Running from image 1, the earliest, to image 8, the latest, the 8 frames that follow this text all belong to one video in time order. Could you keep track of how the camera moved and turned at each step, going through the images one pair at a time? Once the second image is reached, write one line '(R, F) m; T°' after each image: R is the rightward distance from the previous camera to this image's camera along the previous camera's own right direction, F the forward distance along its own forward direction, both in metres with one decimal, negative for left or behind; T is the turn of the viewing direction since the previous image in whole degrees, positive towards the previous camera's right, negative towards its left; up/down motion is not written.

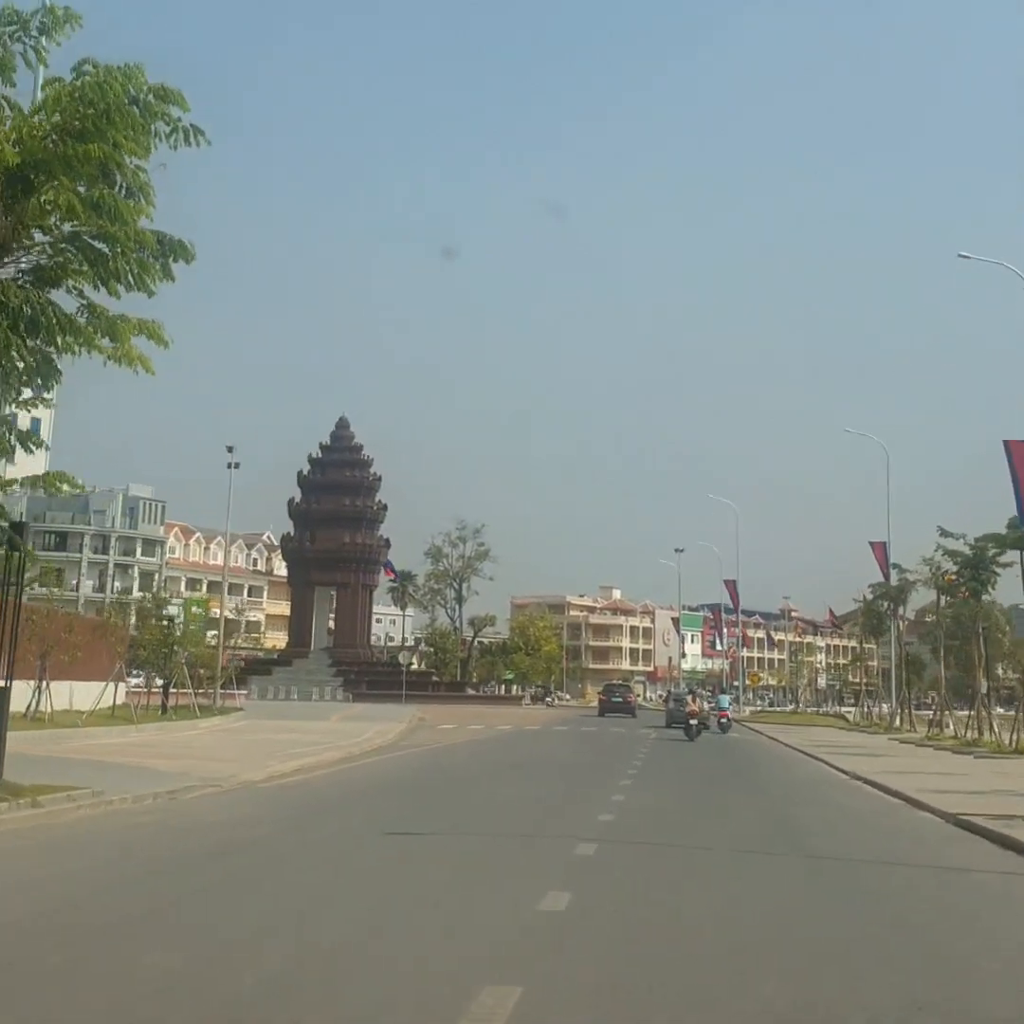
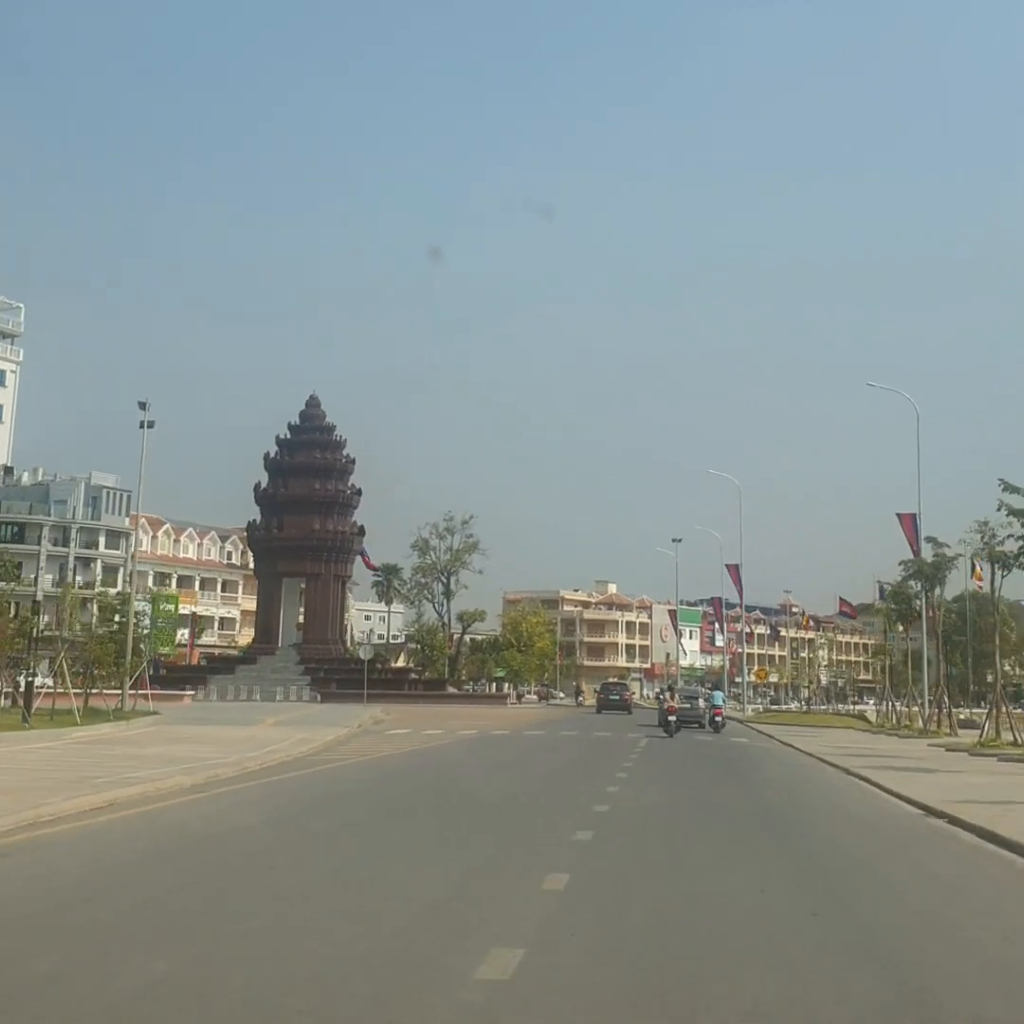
(+0.4, +5.0) m; 0°
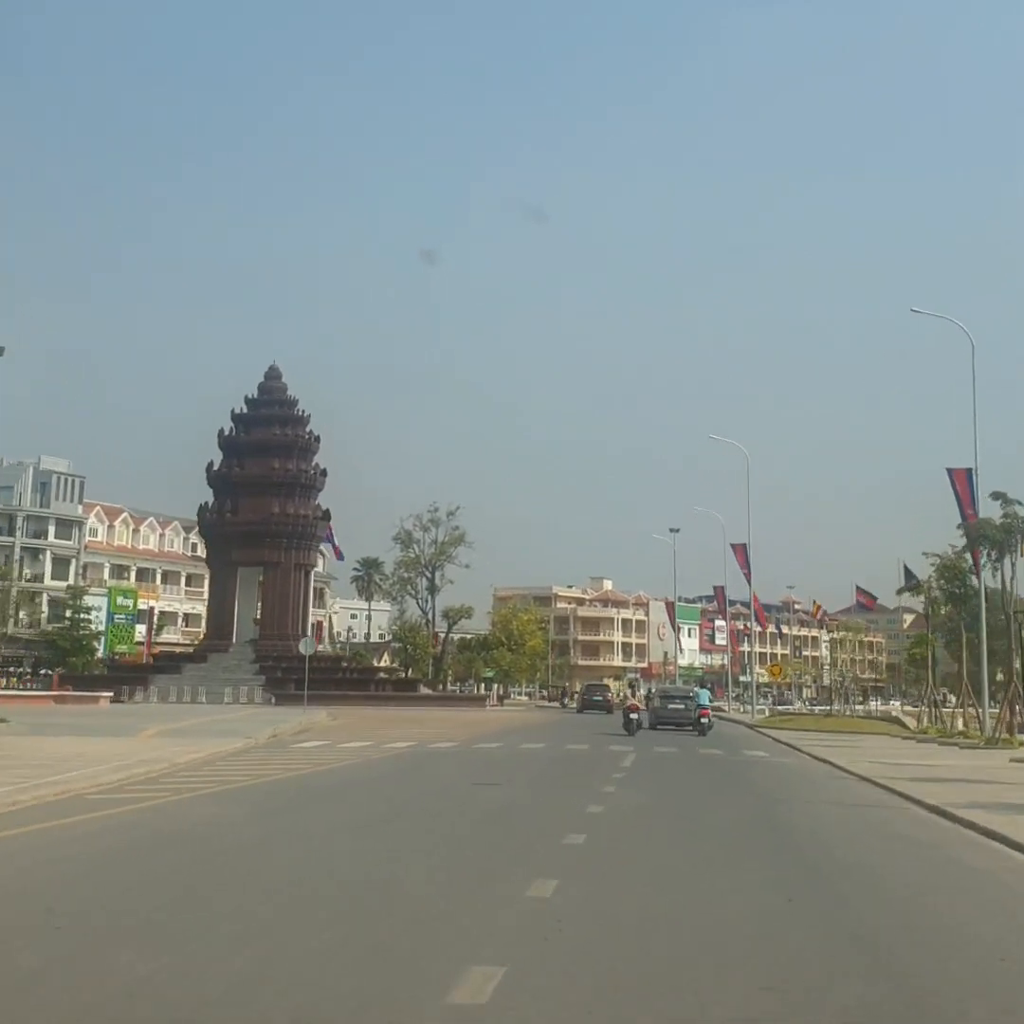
(+0.4, +5.8) m; 0°
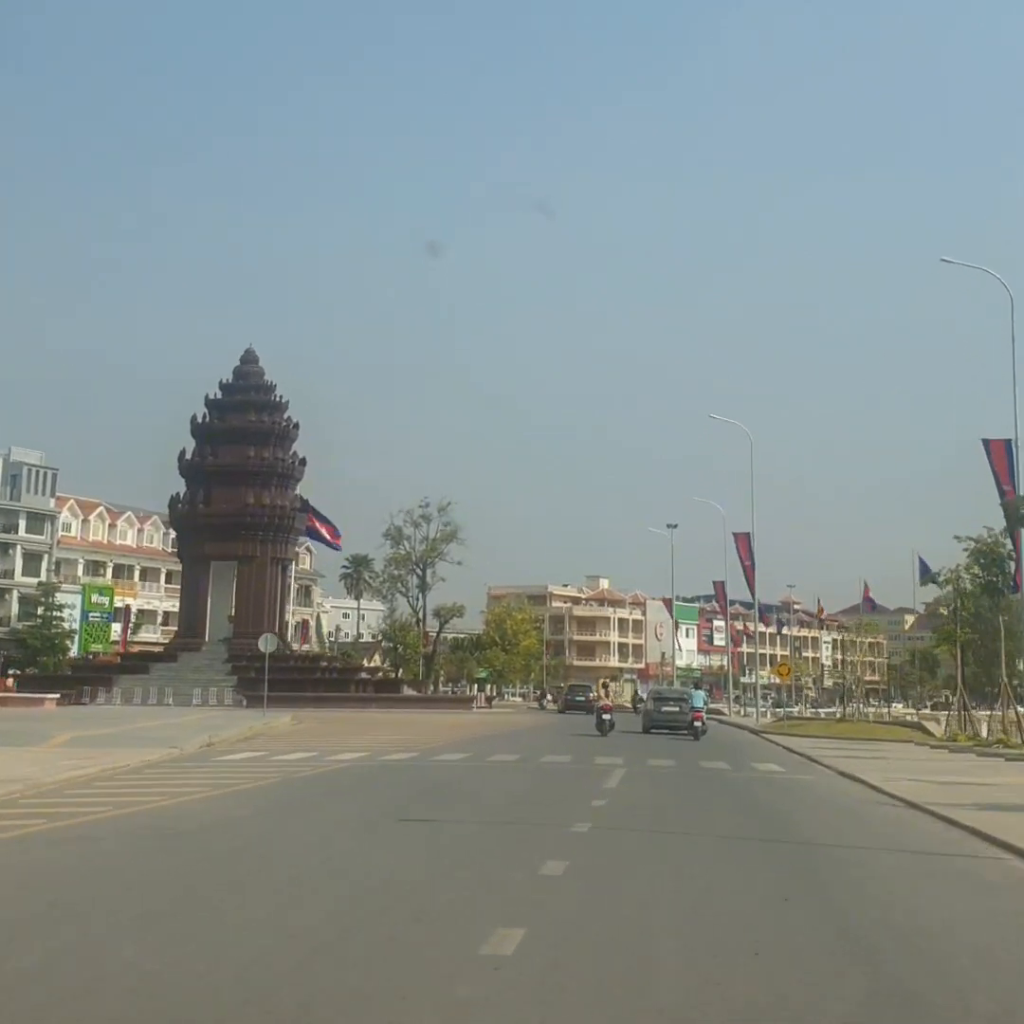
(+0.2, +2.9) m; 0°
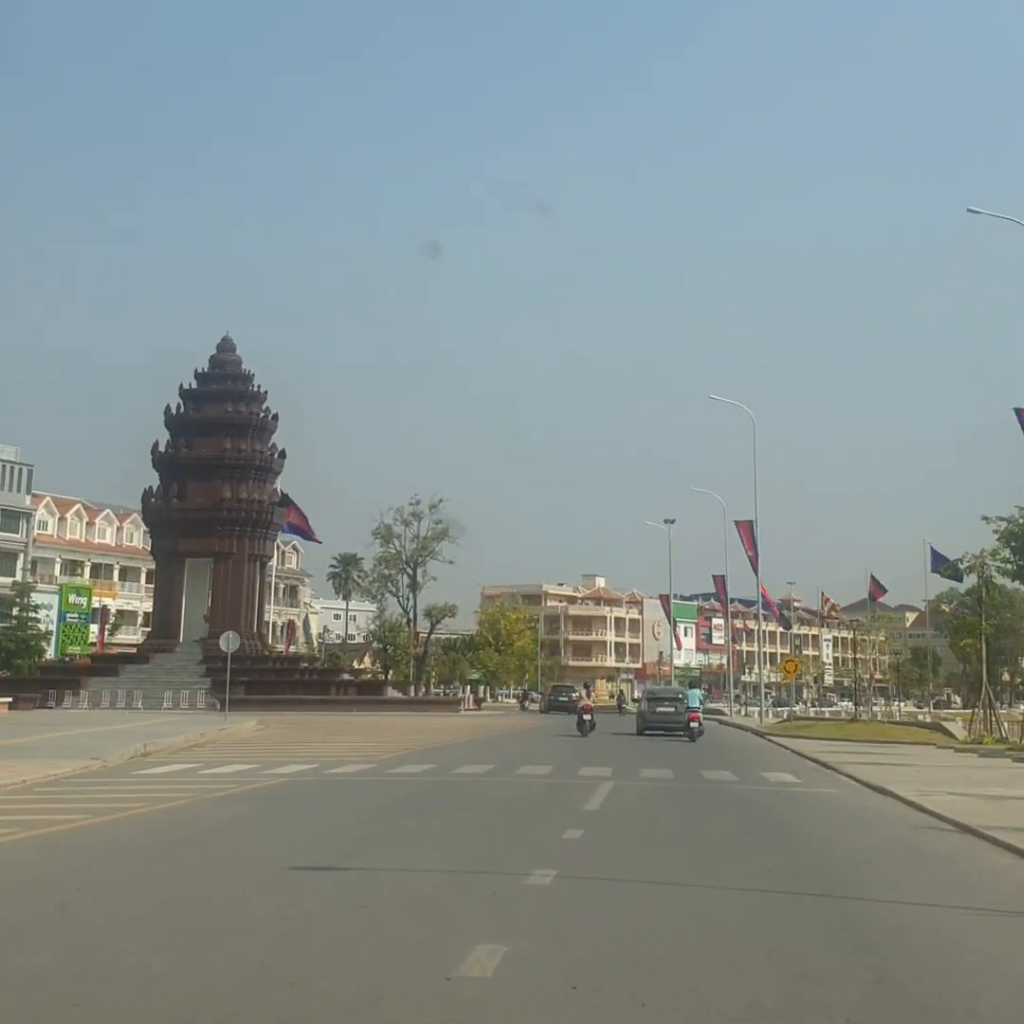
(+0.2, +2.3) m; 0°
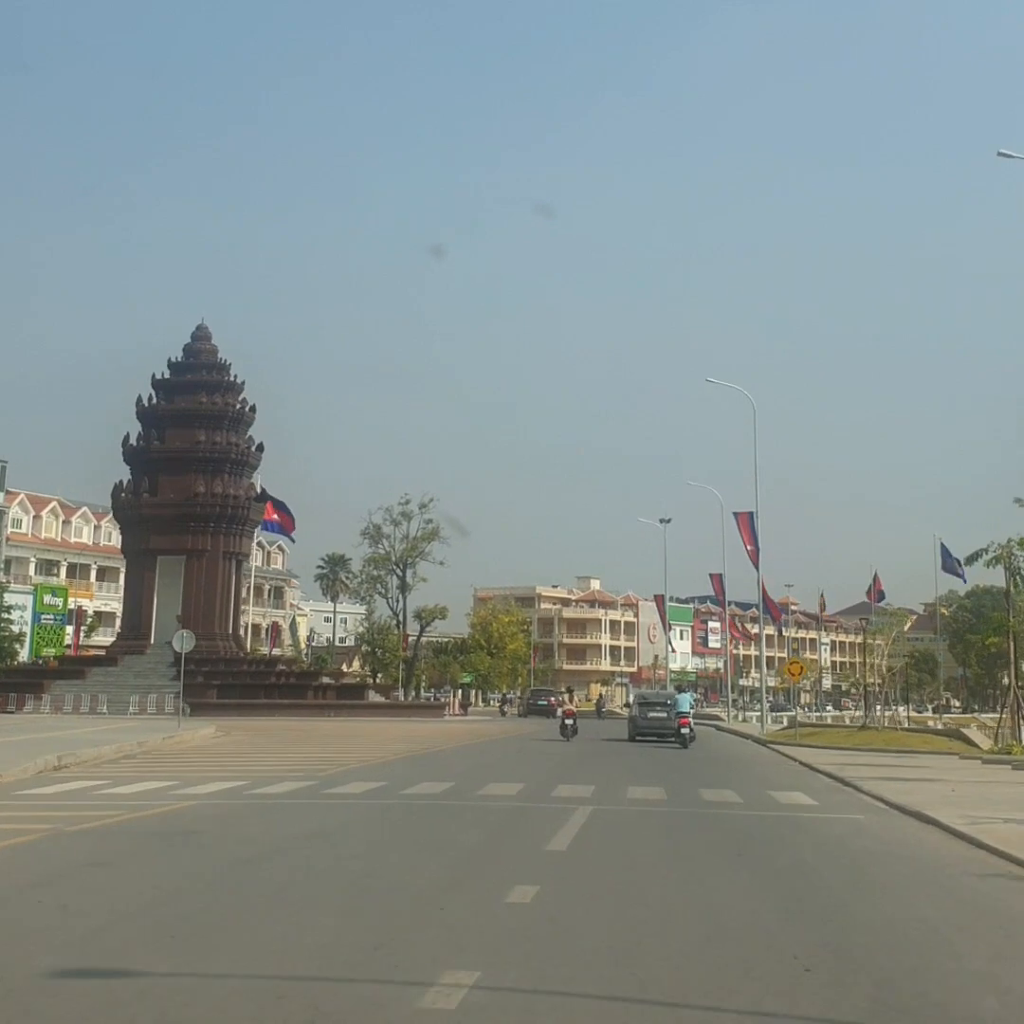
(+0.2, +2.2) m; 0°
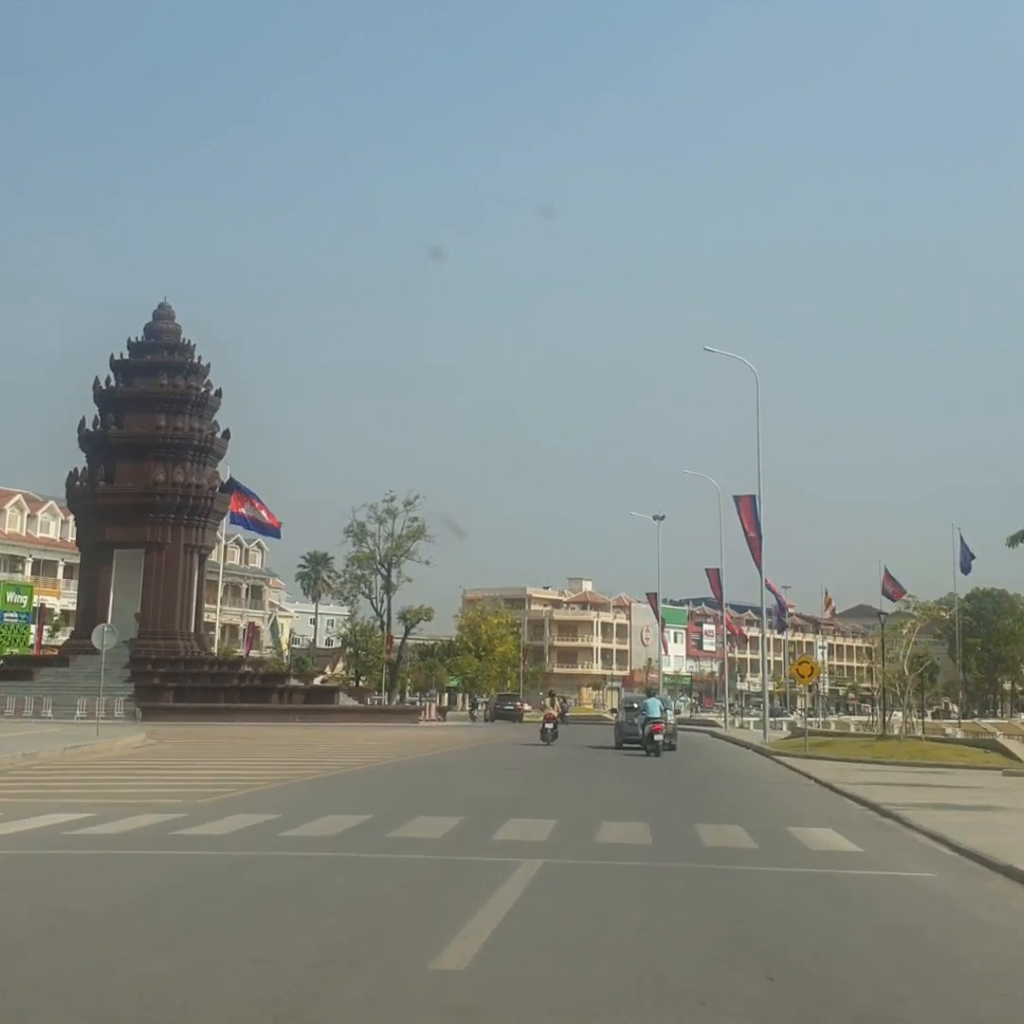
(+0.2, +3.1) m; 0°
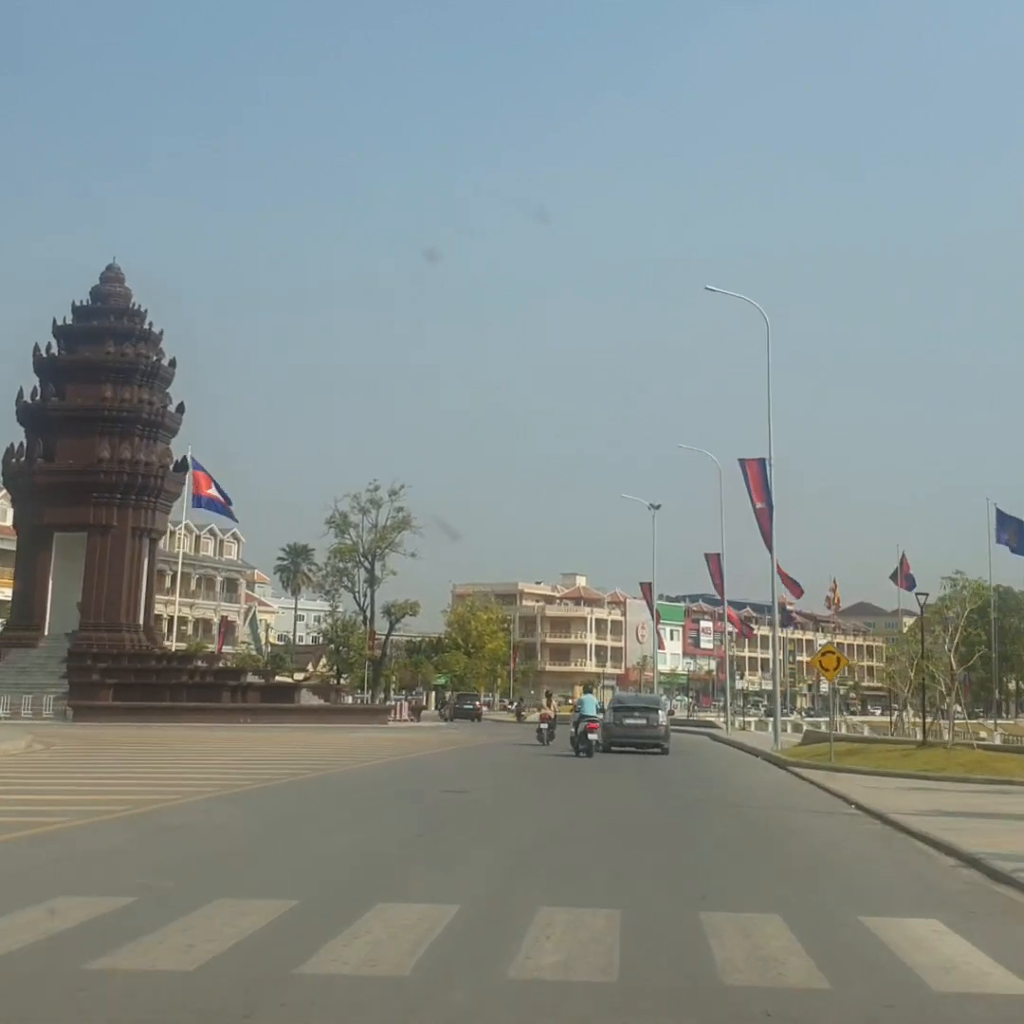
(+0.3, +3.9) m; 0°
